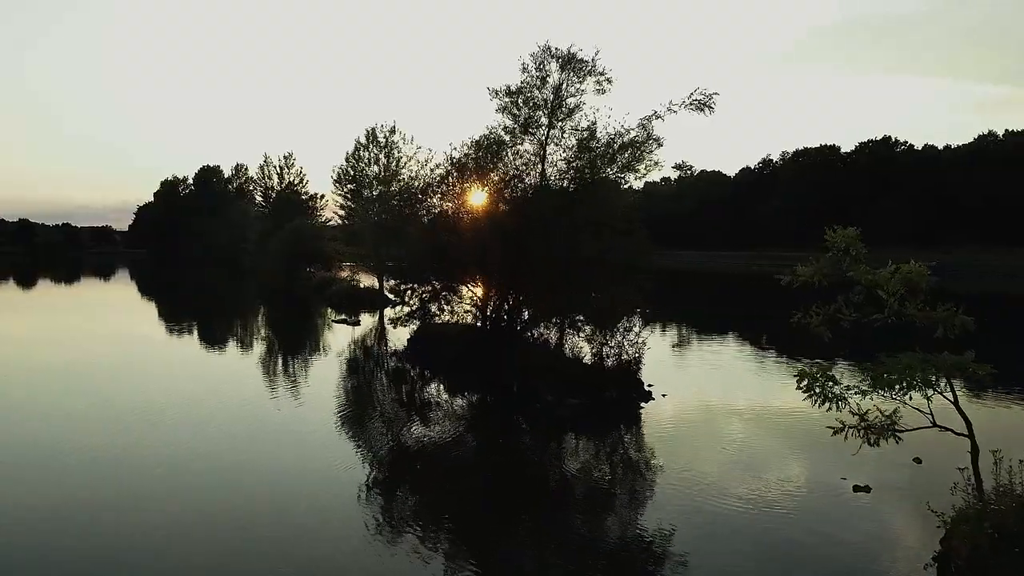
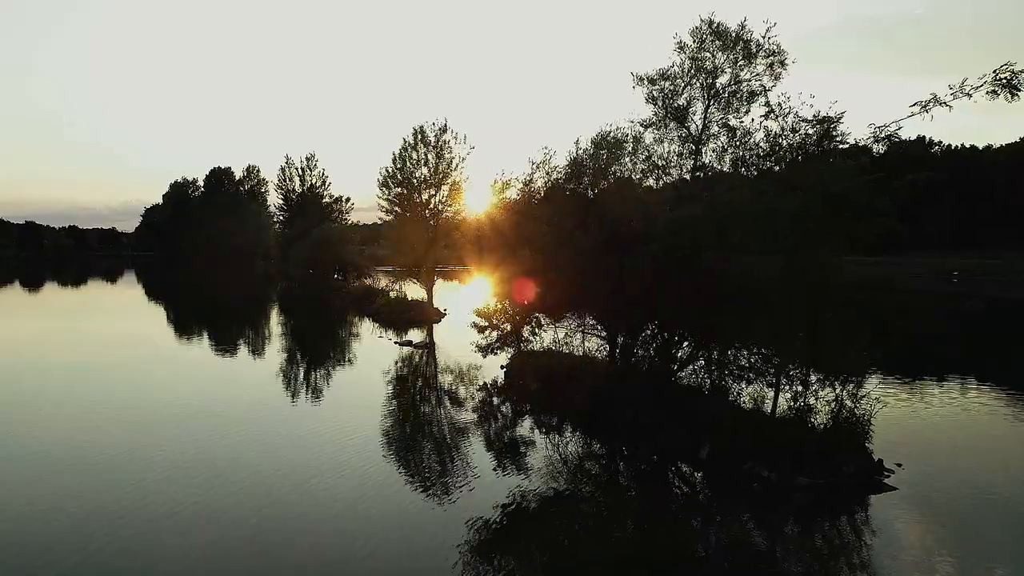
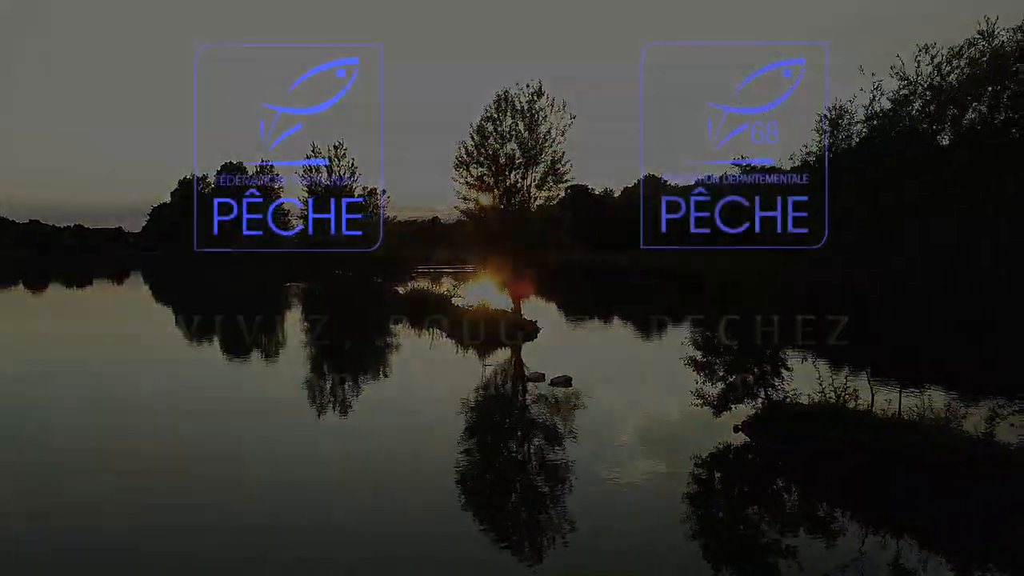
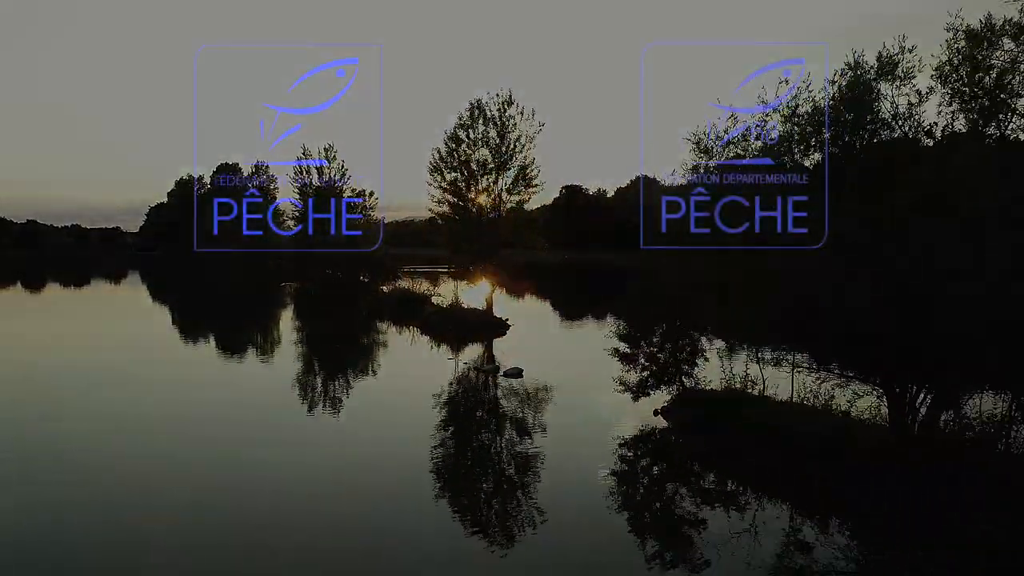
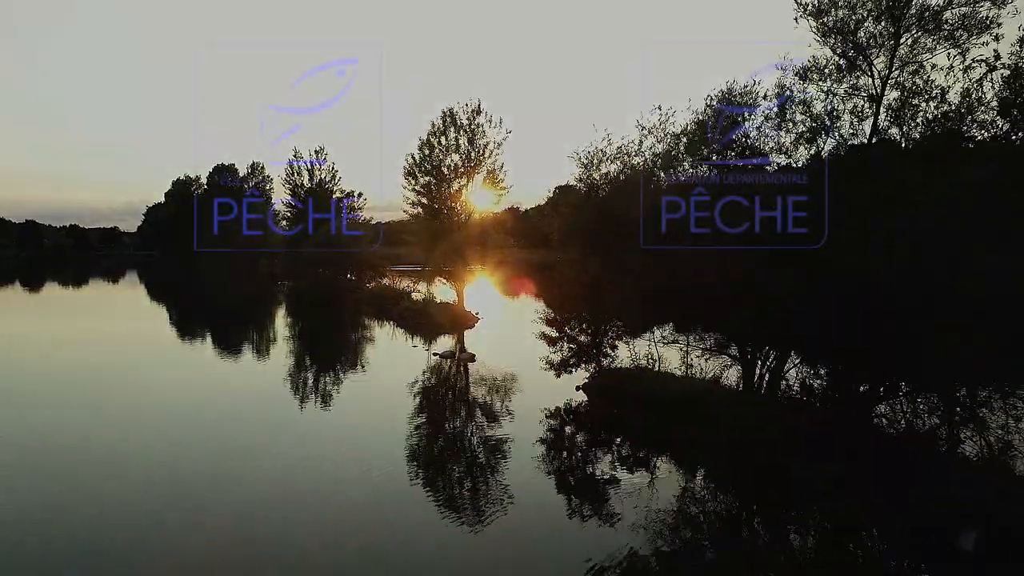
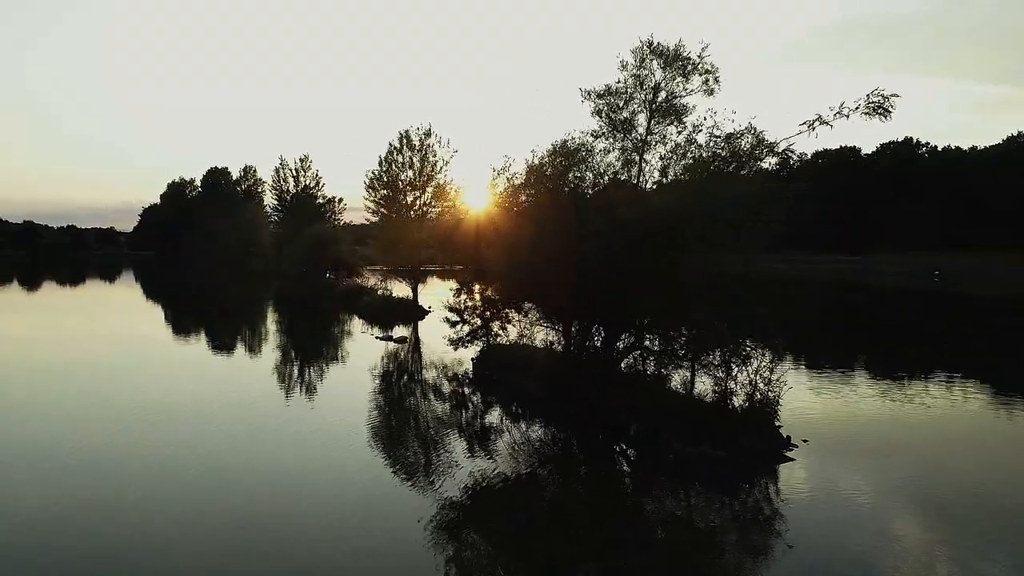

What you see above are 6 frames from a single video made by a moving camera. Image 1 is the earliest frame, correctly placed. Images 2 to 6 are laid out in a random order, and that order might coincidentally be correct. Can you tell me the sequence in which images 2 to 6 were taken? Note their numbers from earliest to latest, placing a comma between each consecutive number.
6, 2, 5, 4, 3
